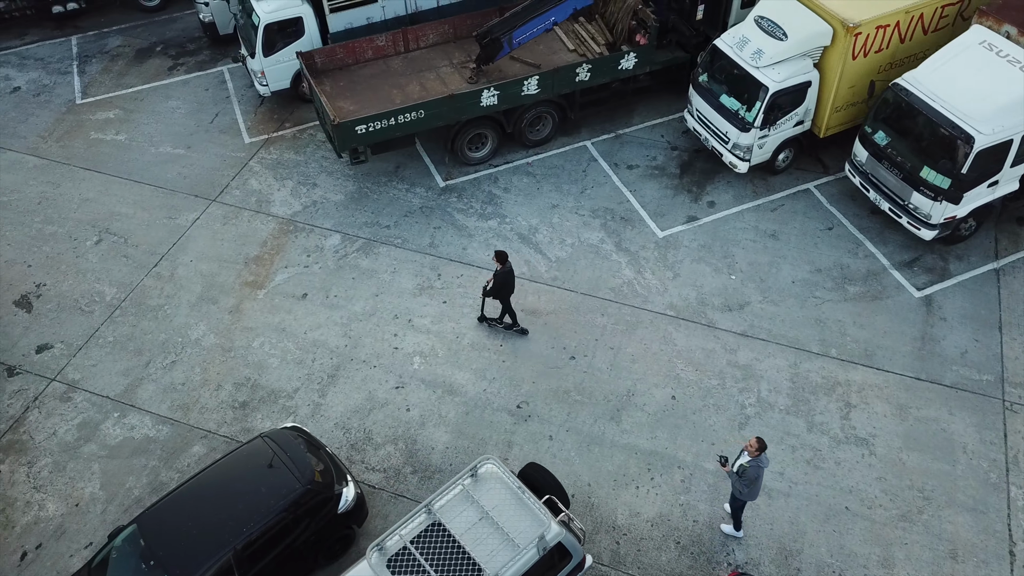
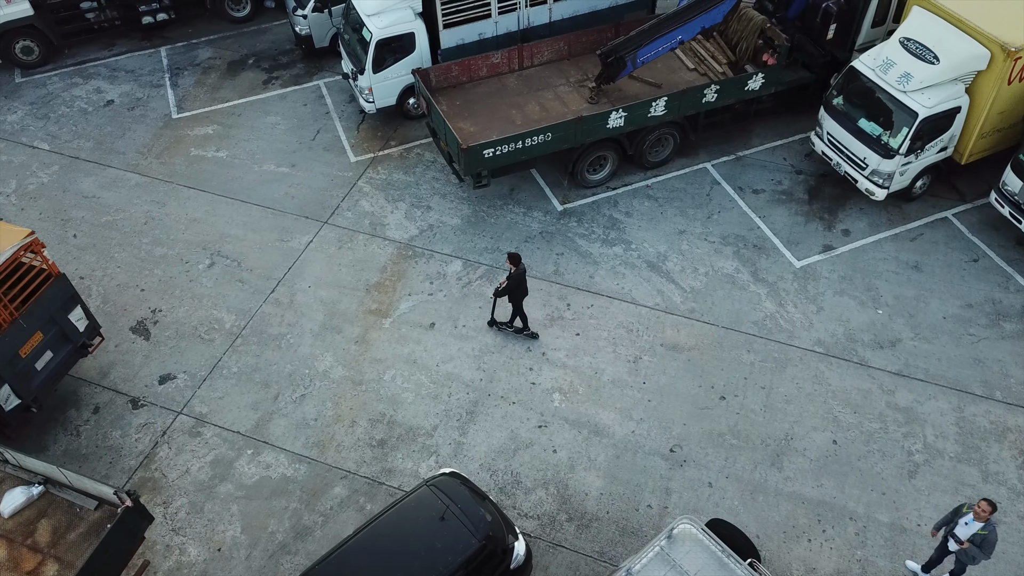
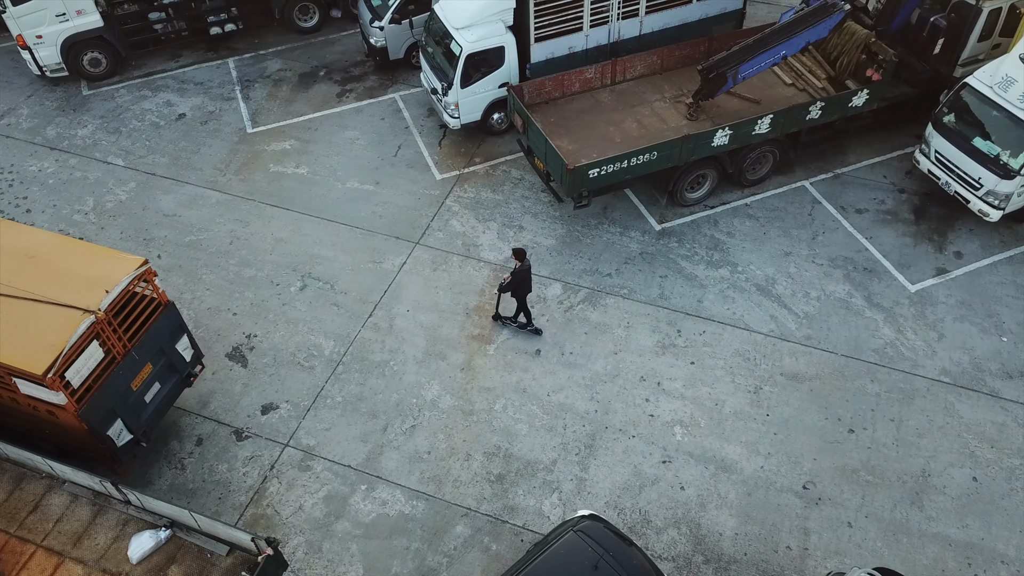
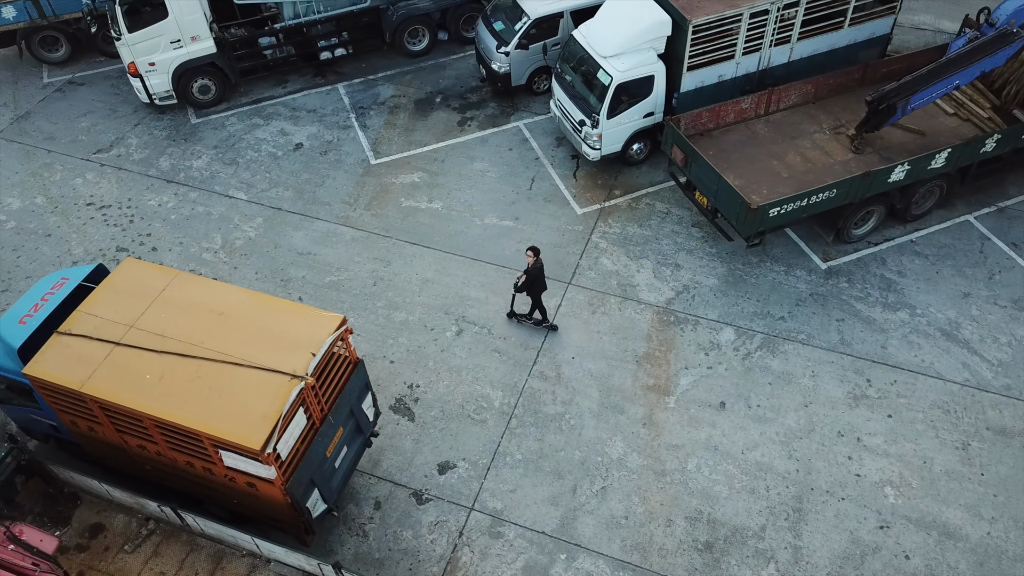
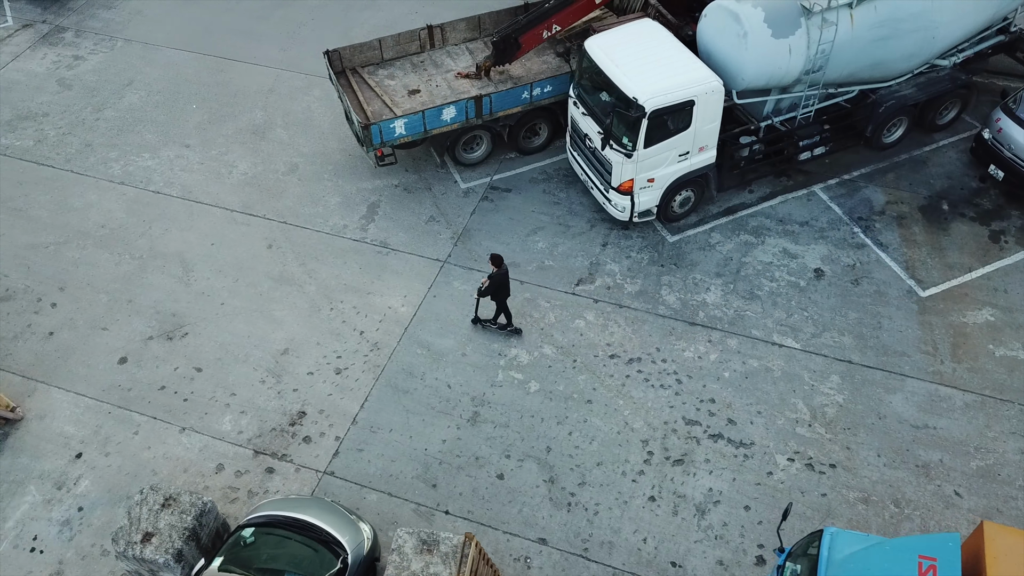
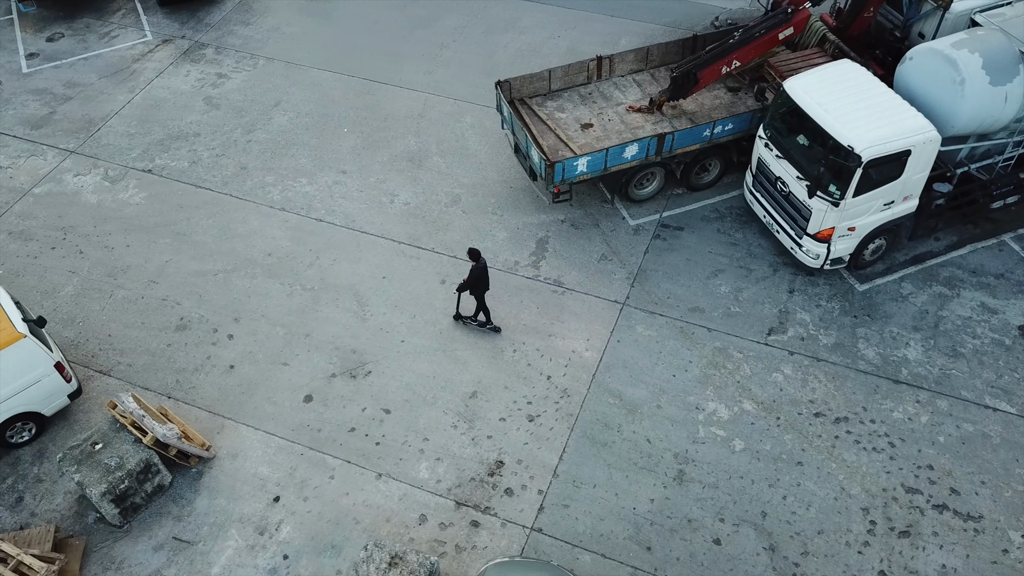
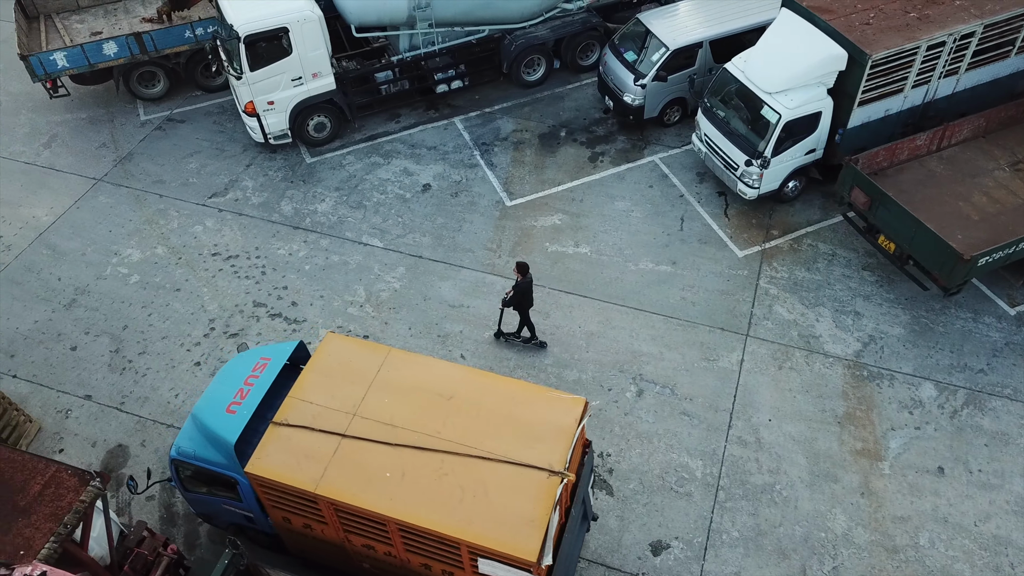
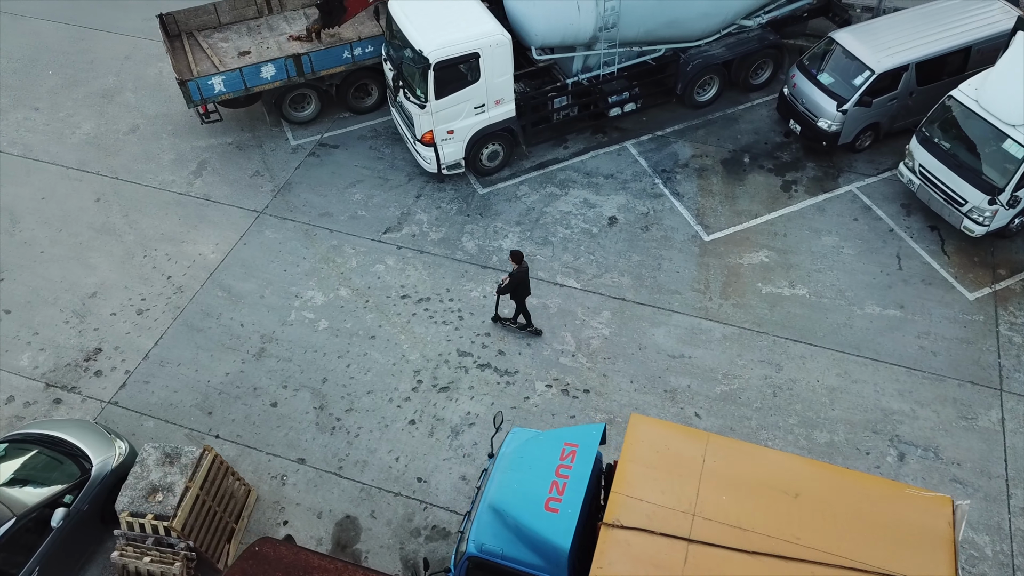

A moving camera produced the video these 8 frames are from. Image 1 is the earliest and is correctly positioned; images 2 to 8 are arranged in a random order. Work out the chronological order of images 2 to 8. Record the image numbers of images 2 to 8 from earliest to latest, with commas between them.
2, 3, 4, 7, 8, 5, 6
